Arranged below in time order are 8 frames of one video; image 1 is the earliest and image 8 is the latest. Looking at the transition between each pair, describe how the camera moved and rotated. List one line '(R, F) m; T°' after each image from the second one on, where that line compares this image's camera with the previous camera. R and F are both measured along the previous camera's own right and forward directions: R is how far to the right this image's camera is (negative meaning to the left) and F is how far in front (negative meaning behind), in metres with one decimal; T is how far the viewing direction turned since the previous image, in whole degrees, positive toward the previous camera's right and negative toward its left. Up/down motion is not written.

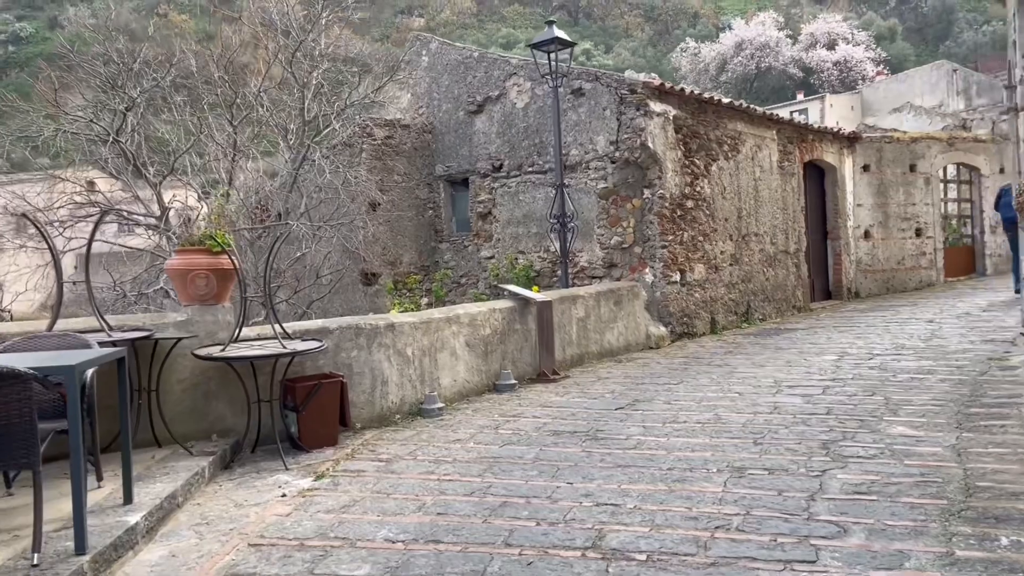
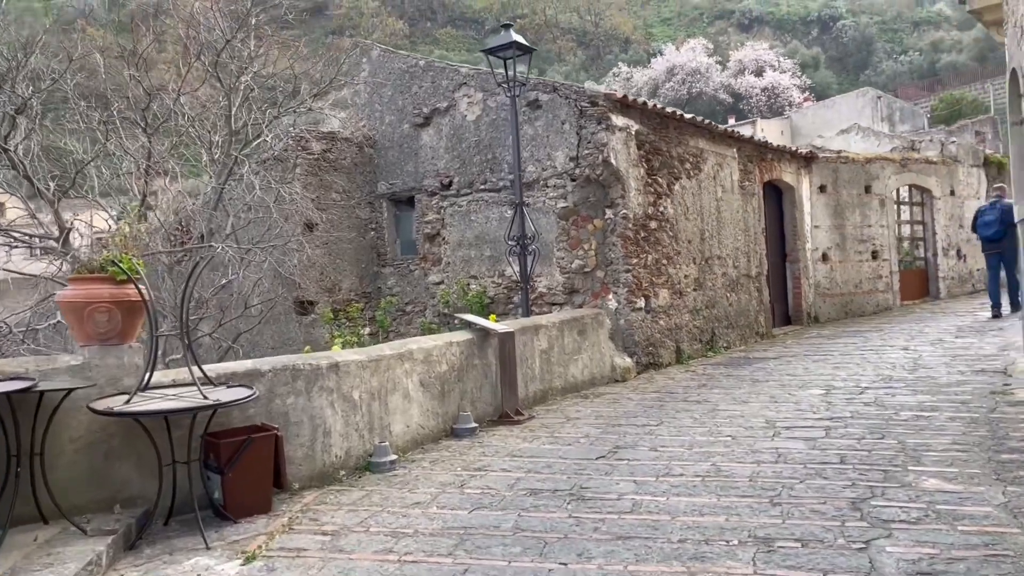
(-0.2, +0.8) m; +5°
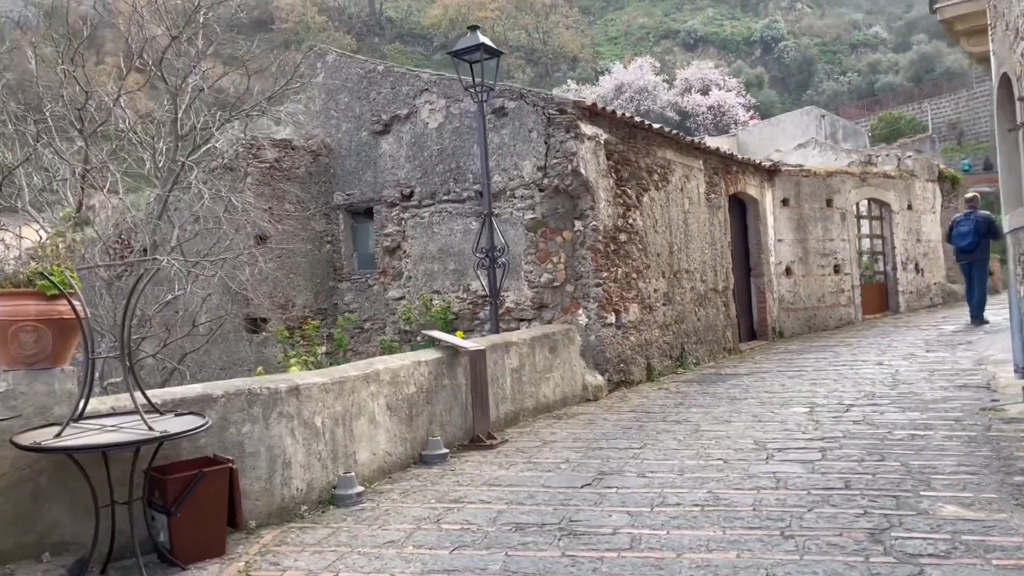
(-0.2, +0.4) m; +4°
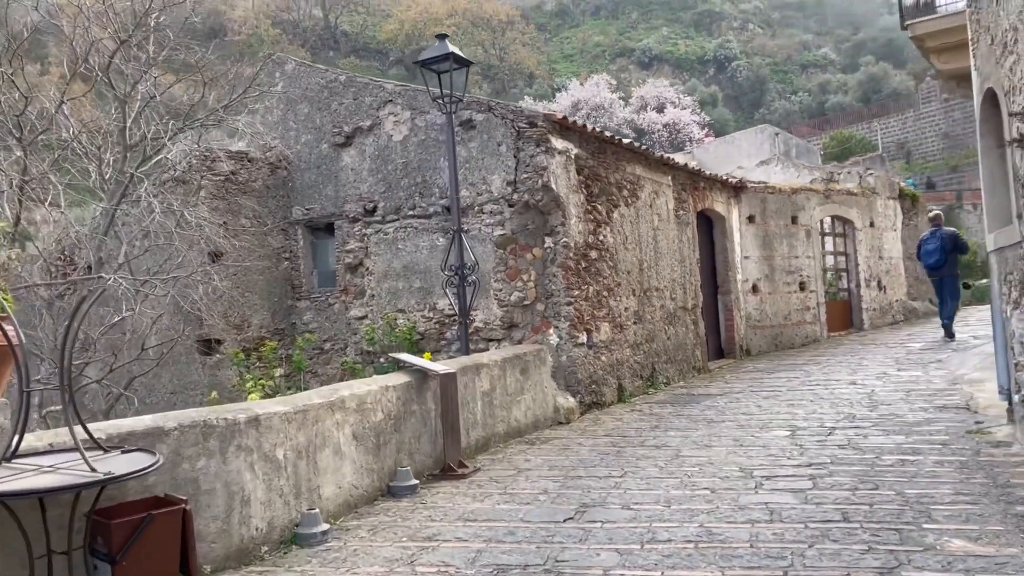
(-0.1, +0.3) m; +3°
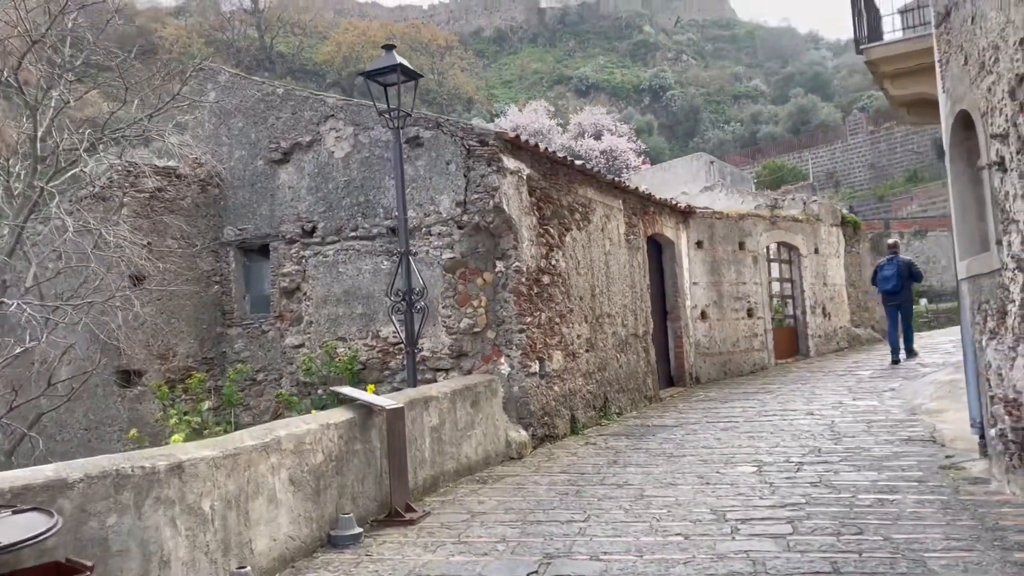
(-0.1, +0.4) m; +4°
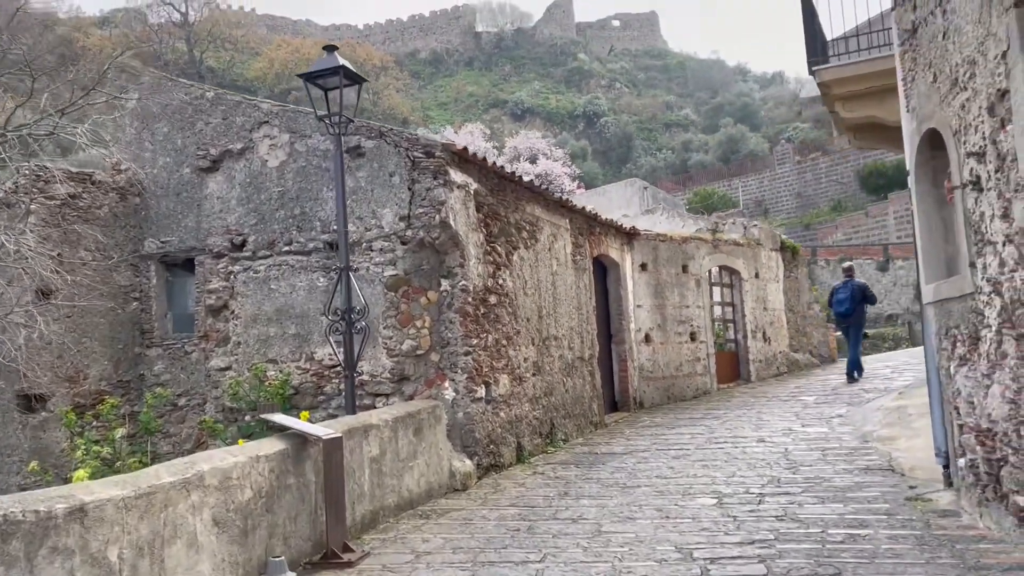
(-0.1, +0.4) m; +5°
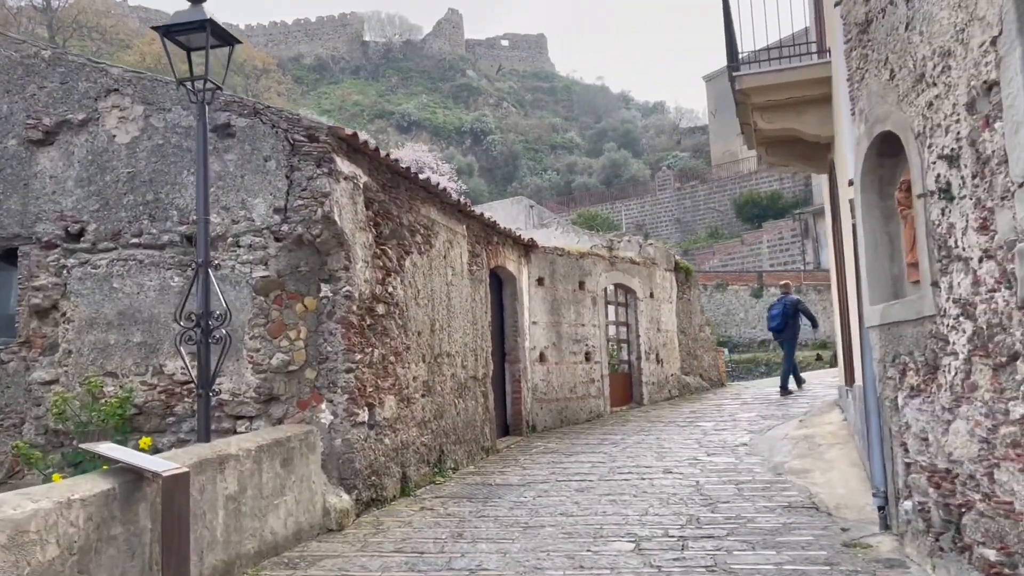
(-0.1, +0.8) m; +8°
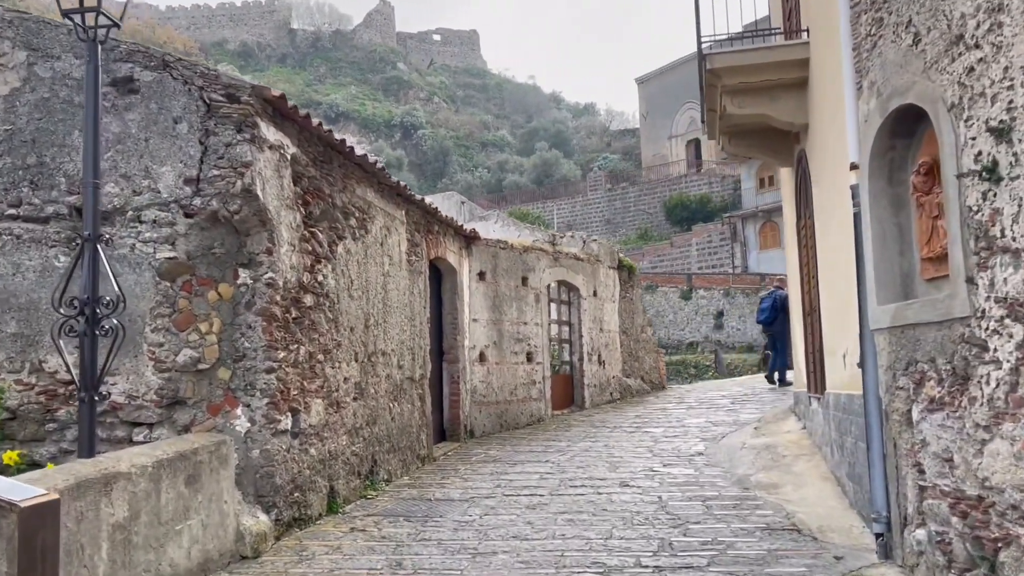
(-0.1, +0.7) m; +5°
